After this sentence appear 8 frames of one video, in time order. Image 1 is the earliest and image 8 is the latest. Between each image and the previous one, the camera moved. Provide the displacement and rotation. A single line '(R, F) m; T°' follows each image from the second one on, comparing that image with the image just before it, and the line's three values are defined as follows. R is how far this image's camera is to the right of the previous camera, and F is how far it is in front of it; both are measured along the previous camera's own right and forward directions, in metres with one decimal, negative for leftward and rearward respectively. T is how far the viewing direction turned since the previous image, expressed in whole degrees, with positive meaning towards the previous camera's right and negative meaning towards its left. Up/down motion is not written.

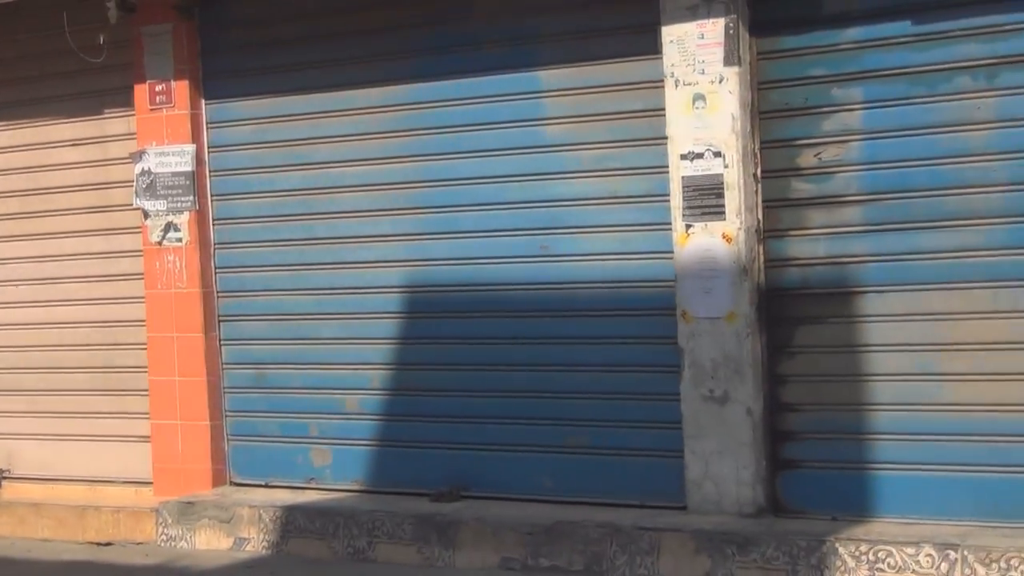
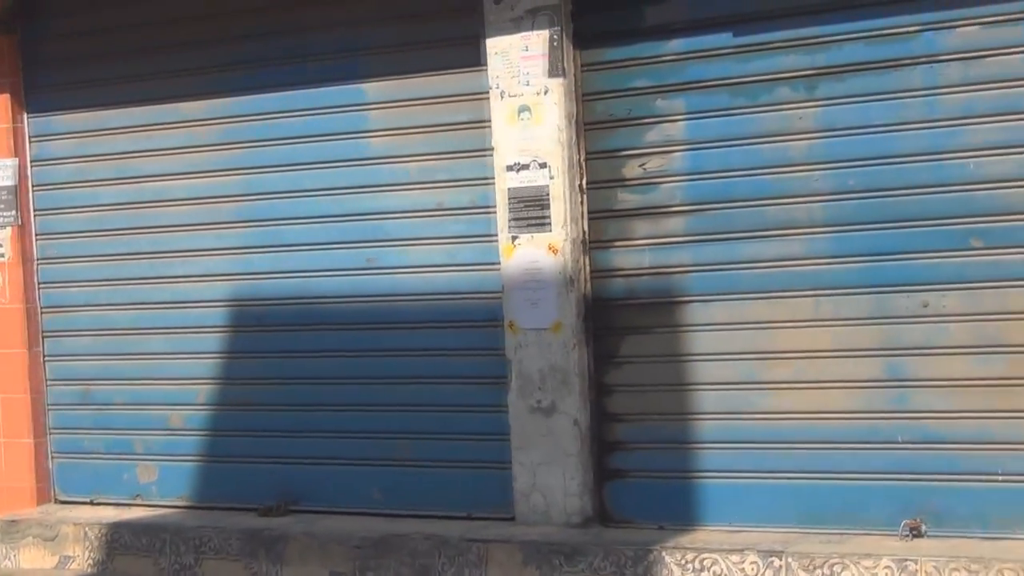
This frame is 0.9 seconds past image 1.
(+0.2, 0.0) m; +3°
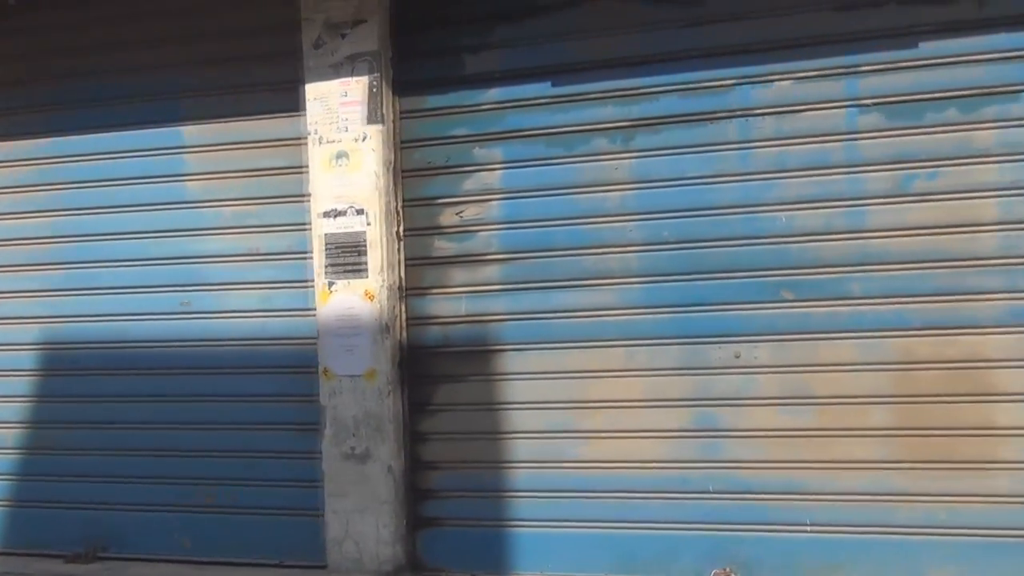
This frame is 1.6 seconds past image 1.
(+0.2, 0.0) m; +3°
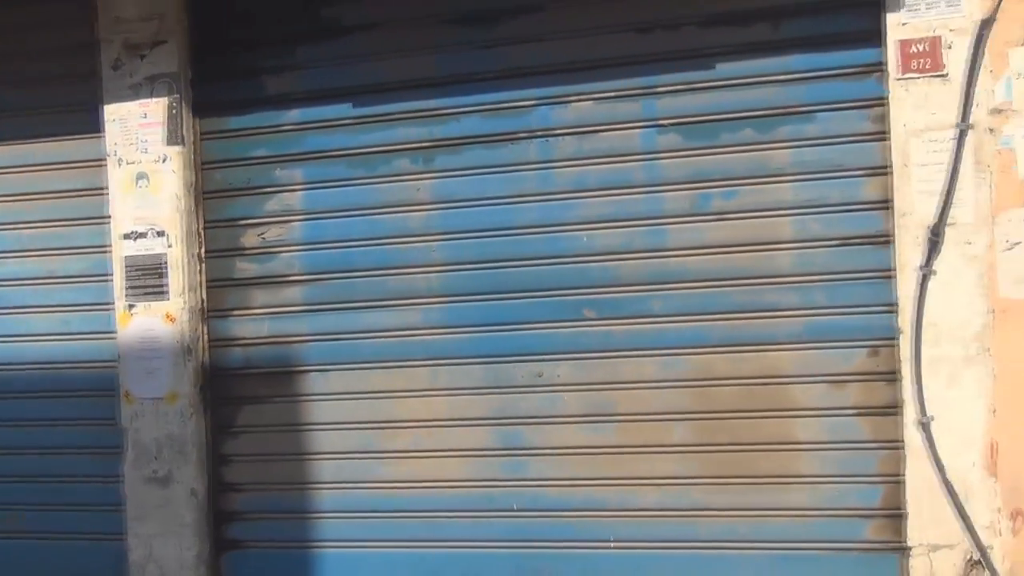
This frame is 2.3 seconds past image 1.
(+0.3, 0.0) m; +3°
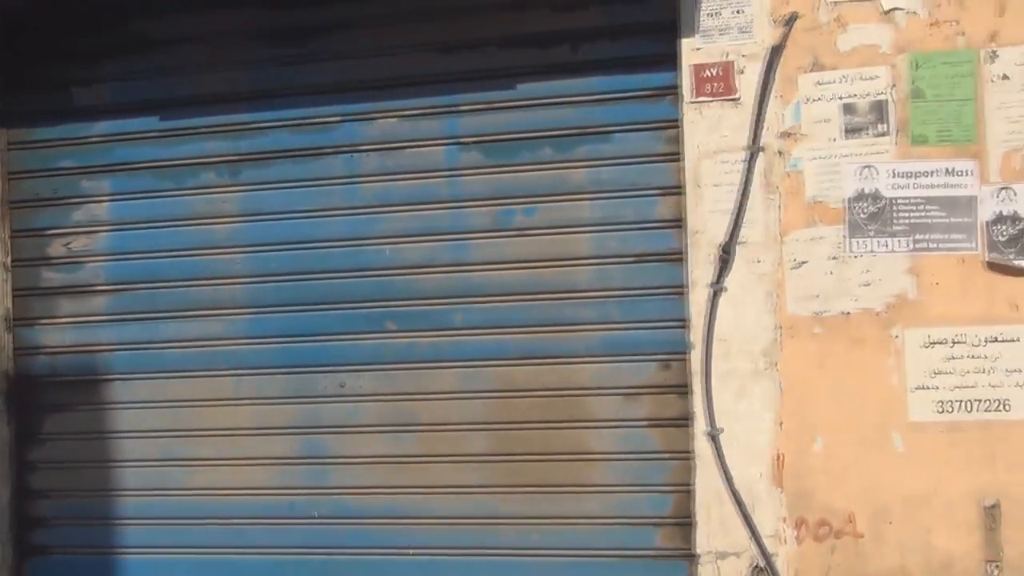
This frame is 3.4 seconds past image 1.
(+0.3, -0.1) m; +3°
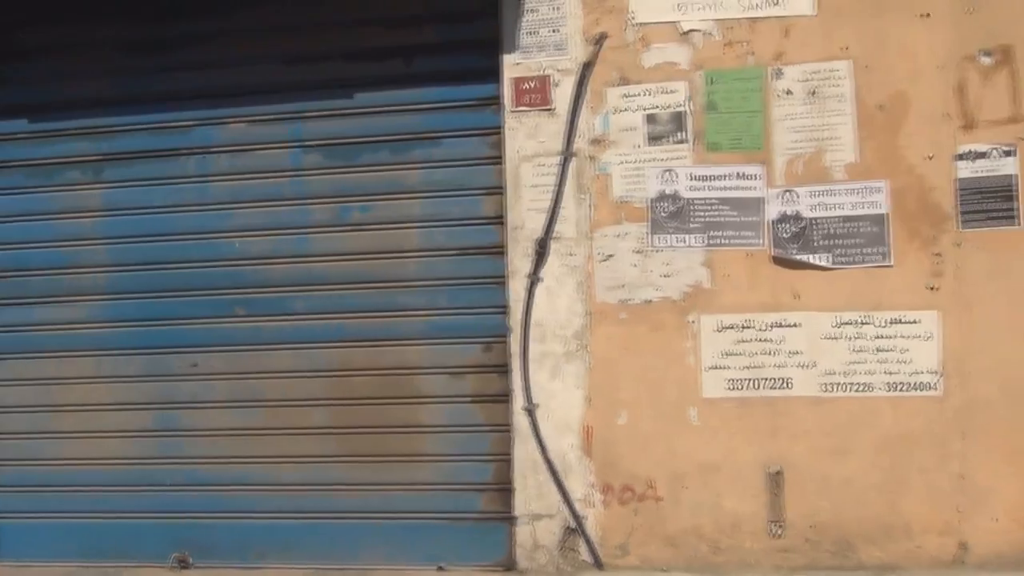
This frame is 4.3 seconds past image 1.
(+0.2, -0.4) m; +3°
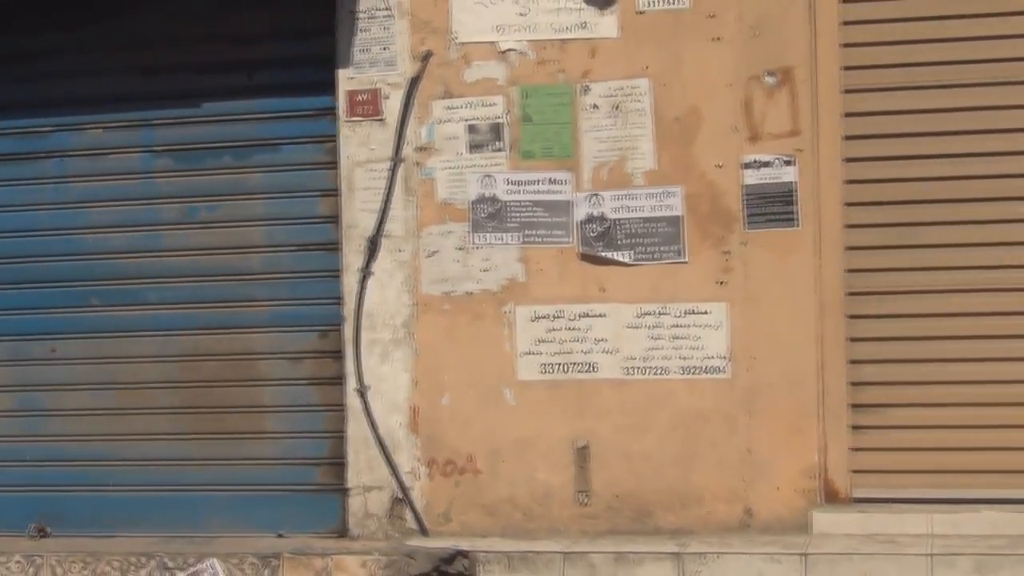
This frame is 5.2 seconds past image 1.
(+0.2, -0.5) m; +4°
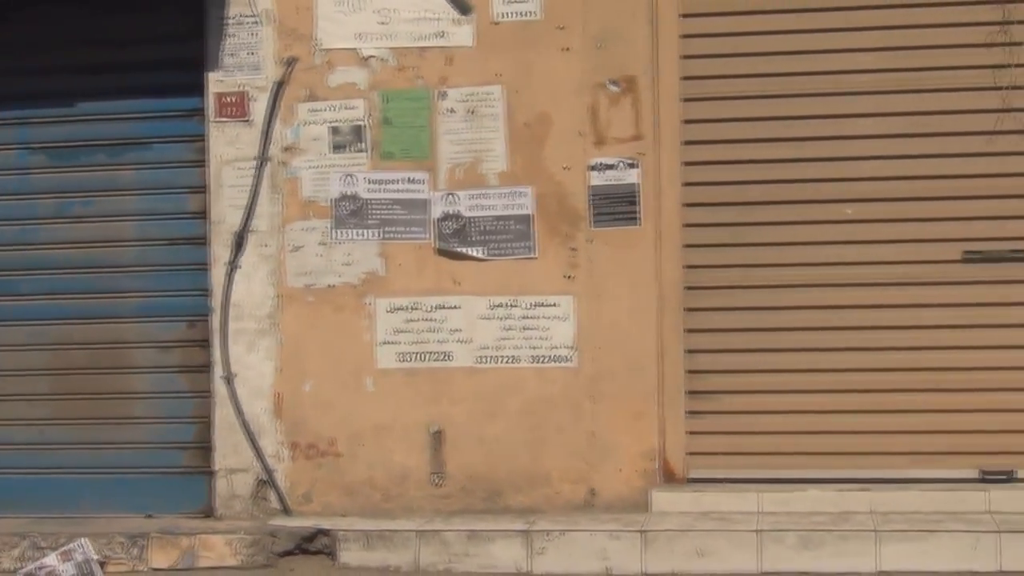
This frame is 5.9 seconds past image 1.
(+0.1, -0.3) m; +4°
